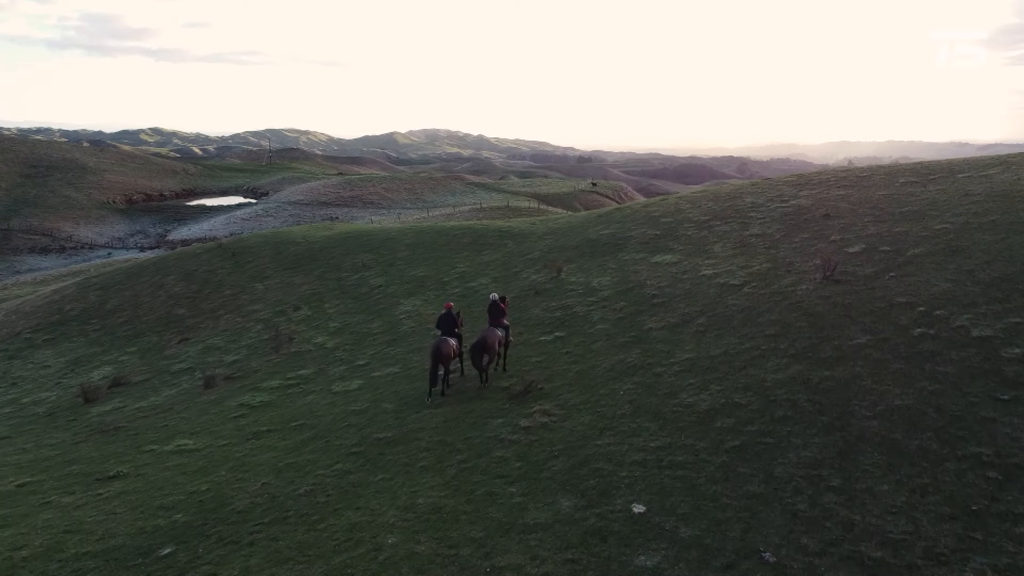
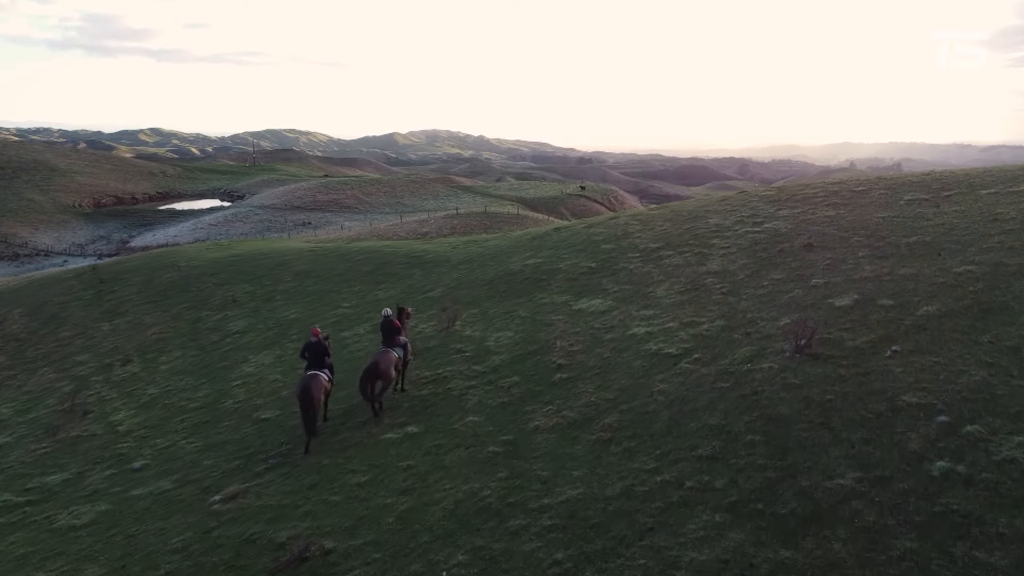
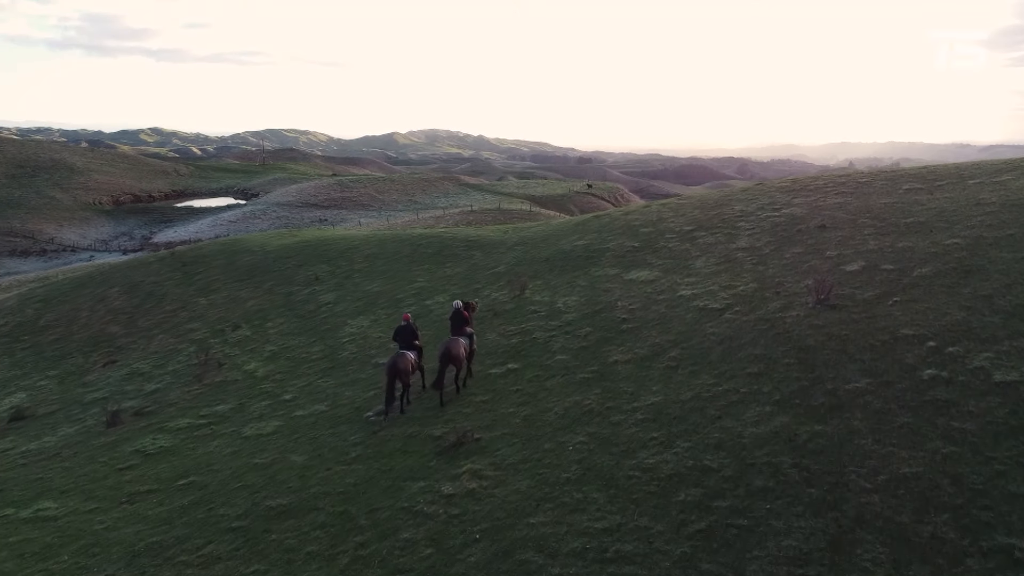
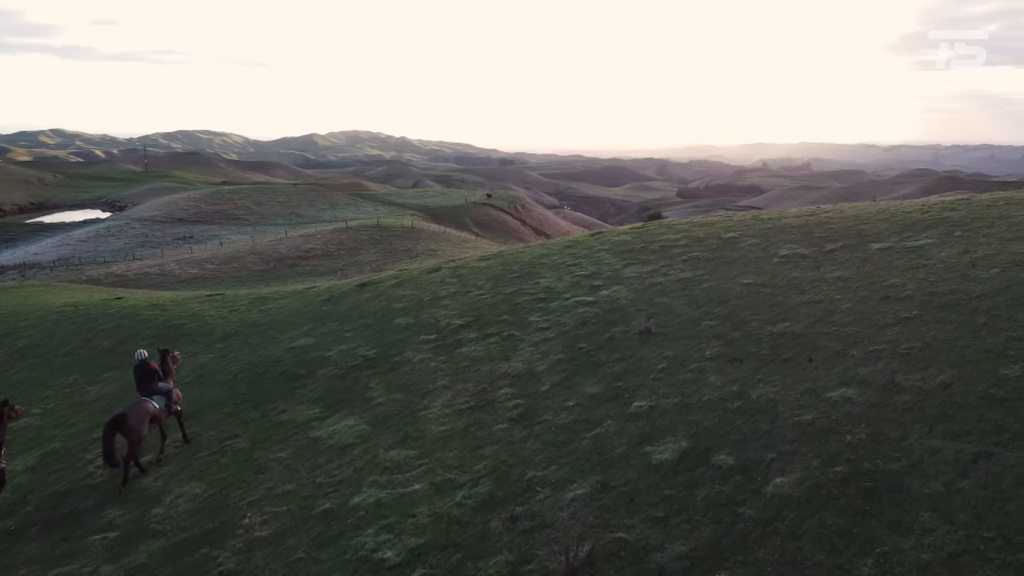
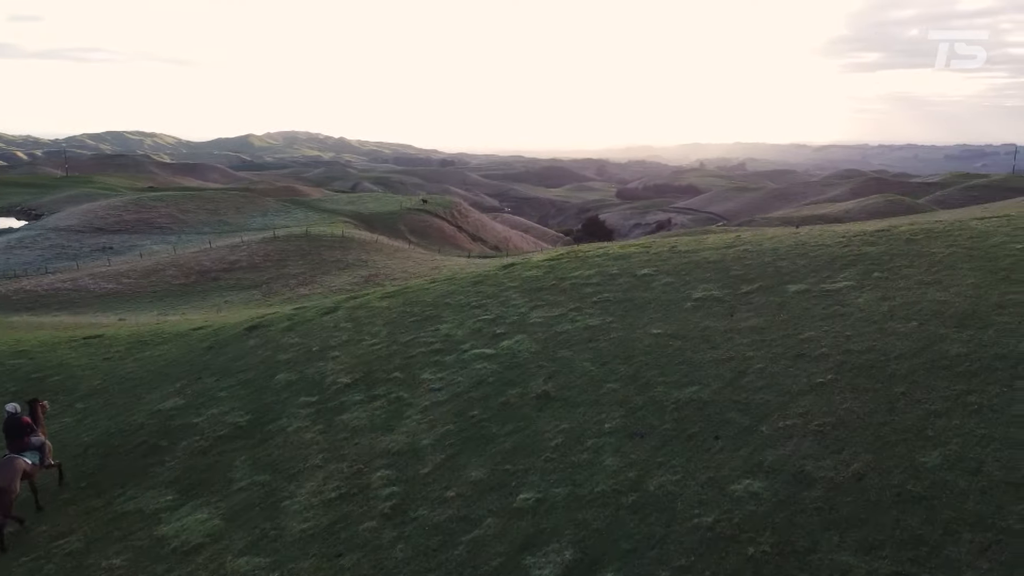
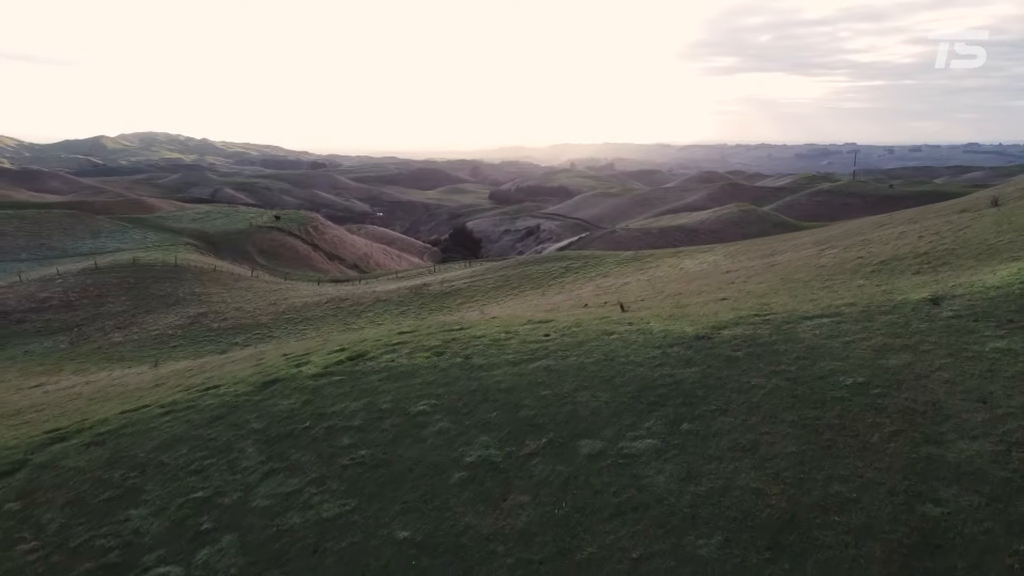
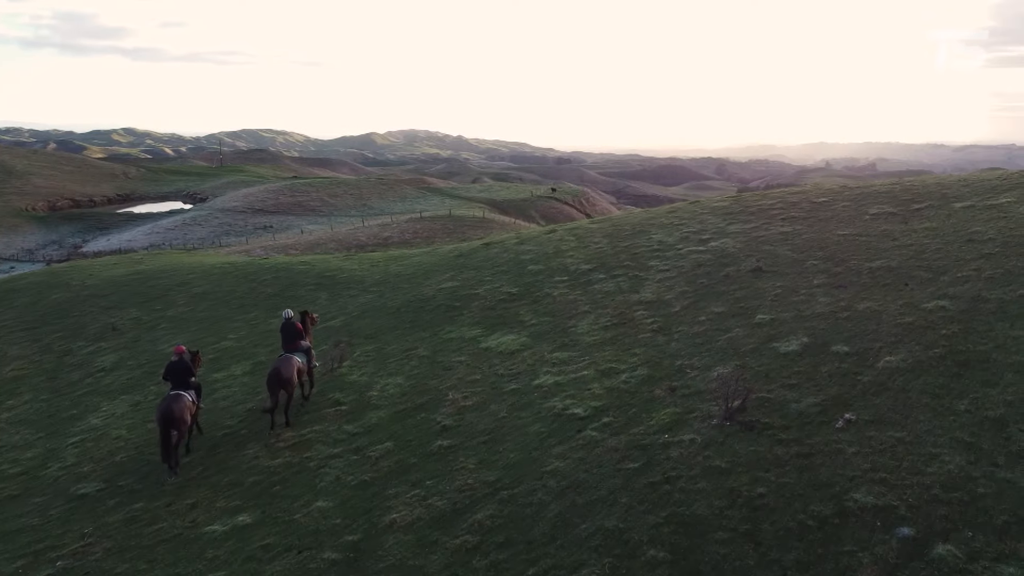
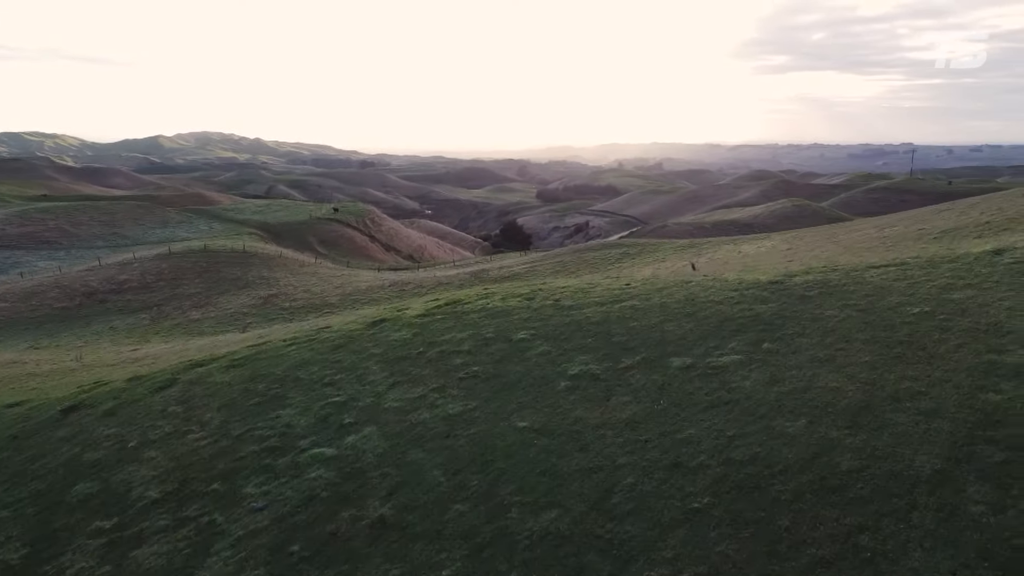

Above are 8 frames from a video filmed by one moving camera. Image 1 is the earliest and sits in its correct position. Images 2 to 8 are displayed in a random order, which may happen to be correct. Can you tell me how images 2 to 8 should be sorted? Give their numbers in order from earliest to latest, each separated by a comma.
3, 2, 7, 4, 5, 8, 6
